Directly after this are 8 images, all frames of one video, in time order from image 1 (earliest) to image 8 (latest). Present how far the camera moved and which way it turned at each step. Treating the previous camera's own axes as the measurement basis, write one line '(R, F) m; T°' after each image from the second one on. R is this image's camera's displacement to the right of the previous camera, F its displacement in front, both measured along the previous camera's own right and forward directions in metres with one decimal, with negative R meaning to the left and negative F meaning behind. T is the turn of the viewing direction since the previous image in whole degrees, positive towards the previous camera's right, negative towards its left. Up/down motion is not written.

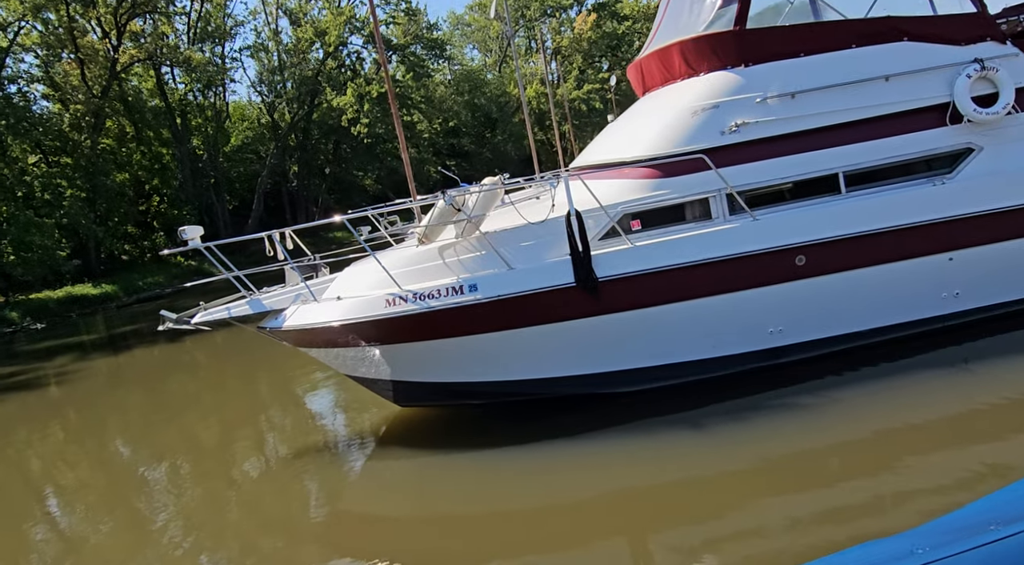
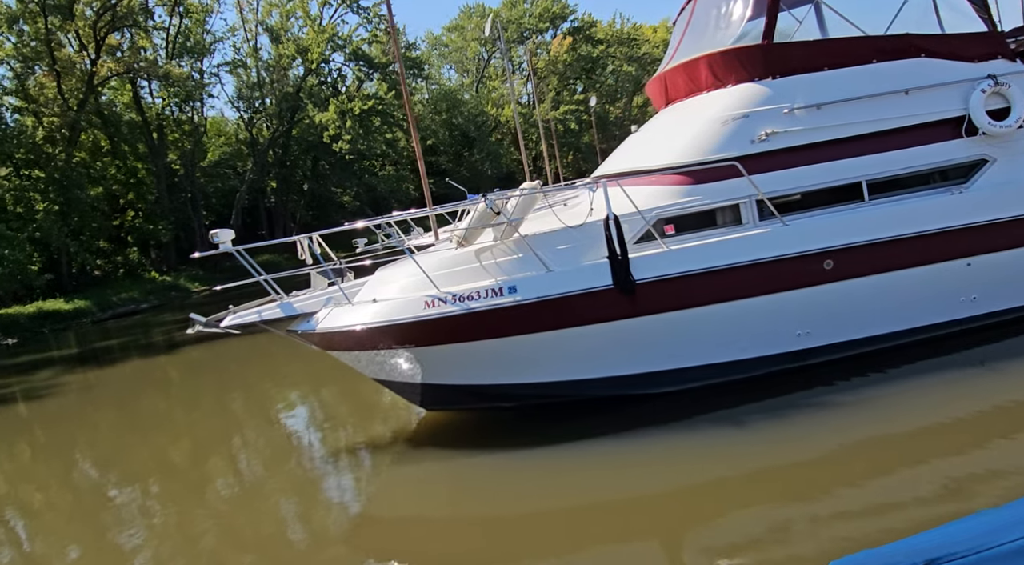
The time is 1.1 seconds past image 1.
(-0.6, -0.1) m; +3°
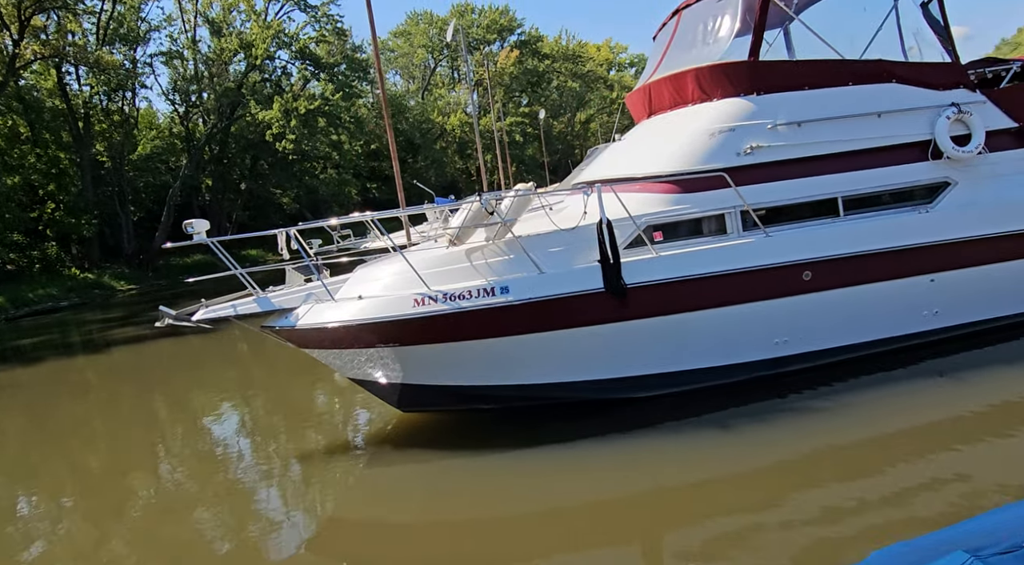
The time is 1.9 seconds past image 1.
(-0.5, 0.0) m; +5°
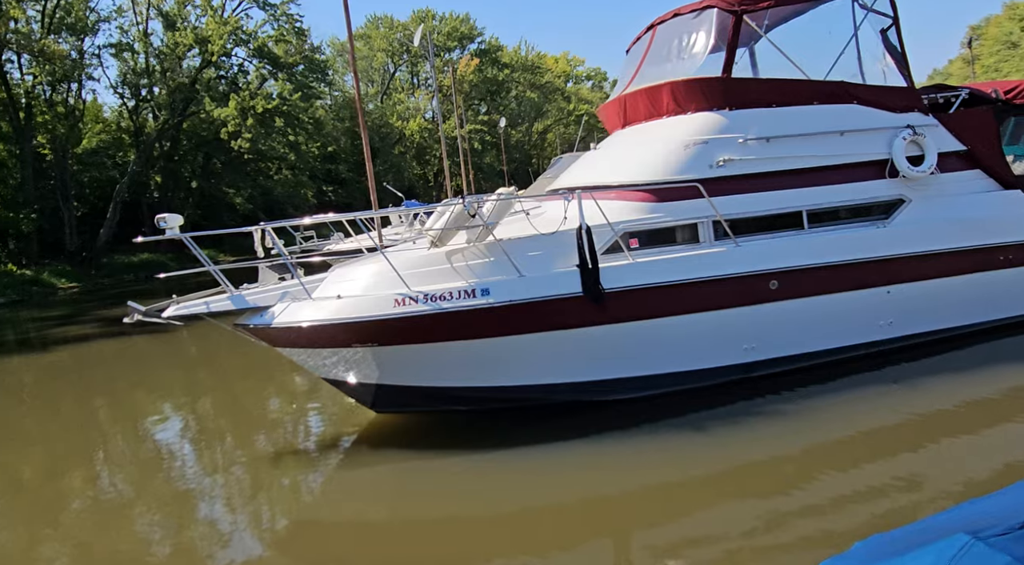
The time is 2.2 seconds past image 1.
(-0.2, -0.1) m; +4°
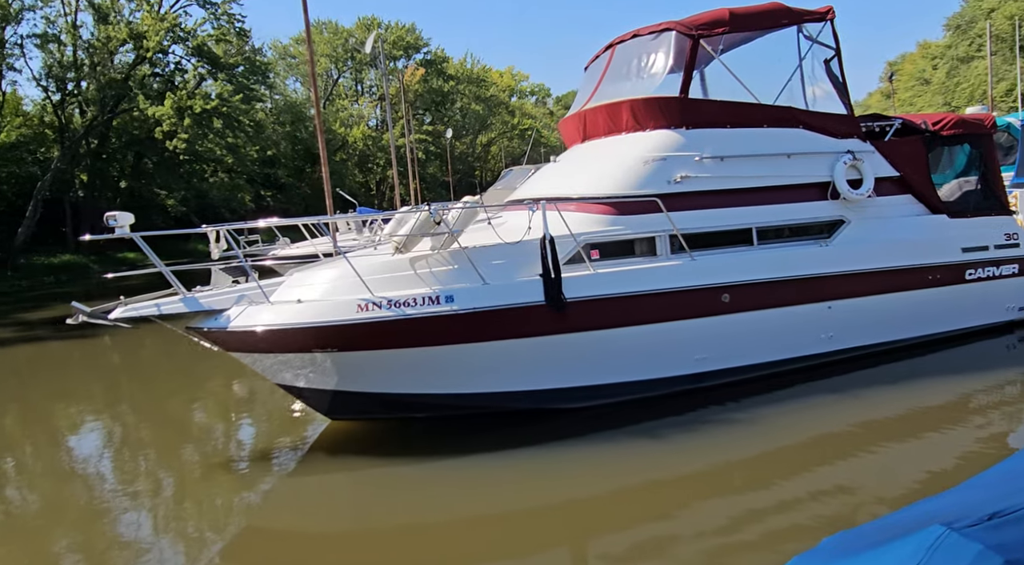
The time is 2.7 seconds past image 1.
(-0.2, -0.1) m; +5°
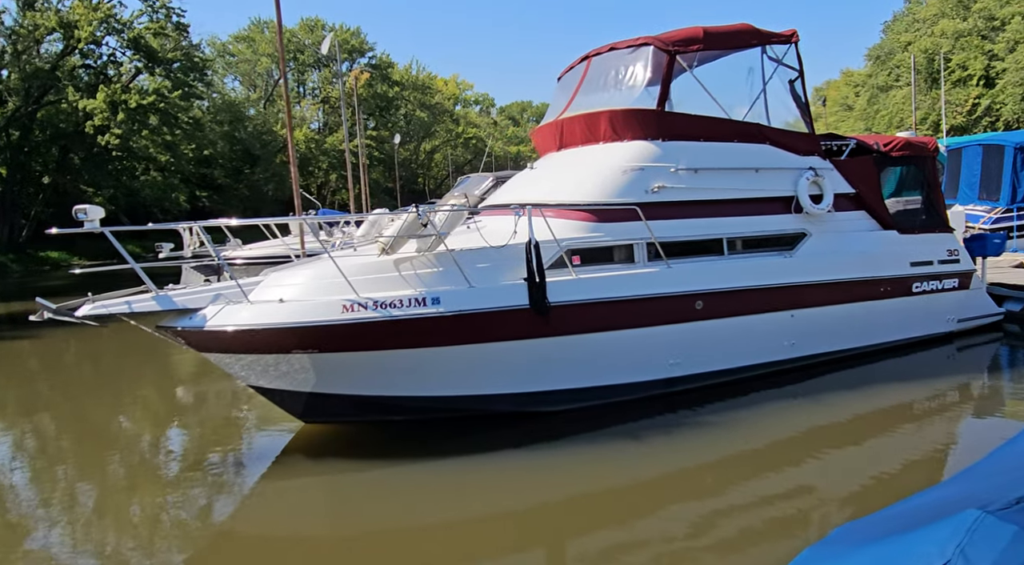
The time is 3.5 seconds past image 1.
(-0.4, 0.0) m; +5°
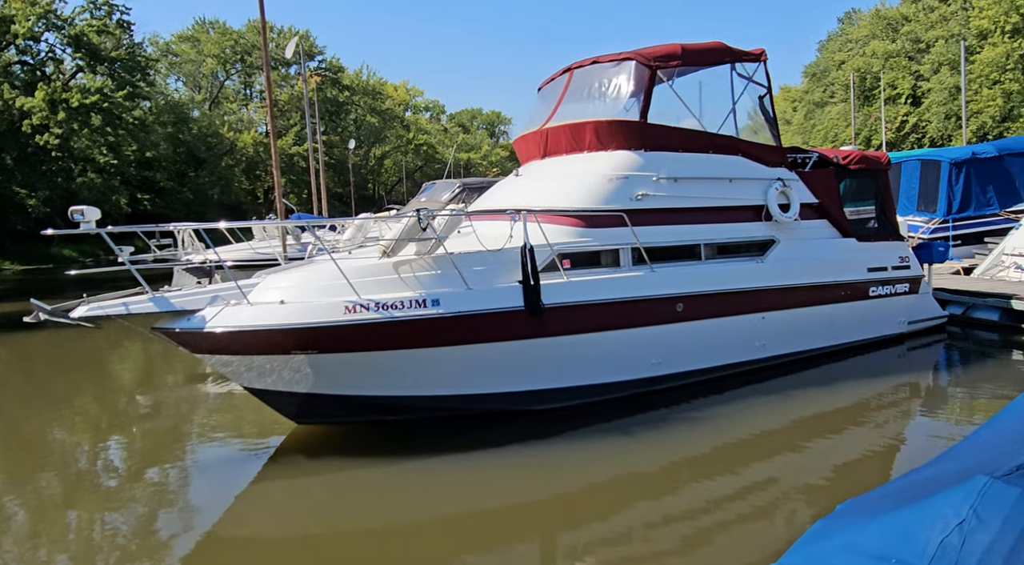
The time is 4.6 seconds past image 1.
(-0.5, -0.2) m; +5°
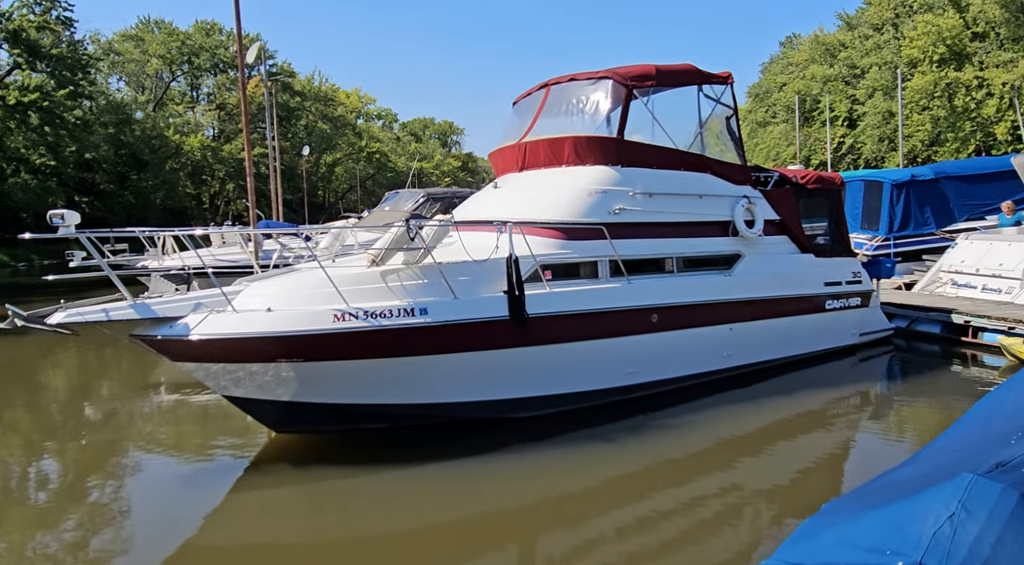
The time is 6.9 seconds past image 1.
(-0.4, -0.1) m; +4°
